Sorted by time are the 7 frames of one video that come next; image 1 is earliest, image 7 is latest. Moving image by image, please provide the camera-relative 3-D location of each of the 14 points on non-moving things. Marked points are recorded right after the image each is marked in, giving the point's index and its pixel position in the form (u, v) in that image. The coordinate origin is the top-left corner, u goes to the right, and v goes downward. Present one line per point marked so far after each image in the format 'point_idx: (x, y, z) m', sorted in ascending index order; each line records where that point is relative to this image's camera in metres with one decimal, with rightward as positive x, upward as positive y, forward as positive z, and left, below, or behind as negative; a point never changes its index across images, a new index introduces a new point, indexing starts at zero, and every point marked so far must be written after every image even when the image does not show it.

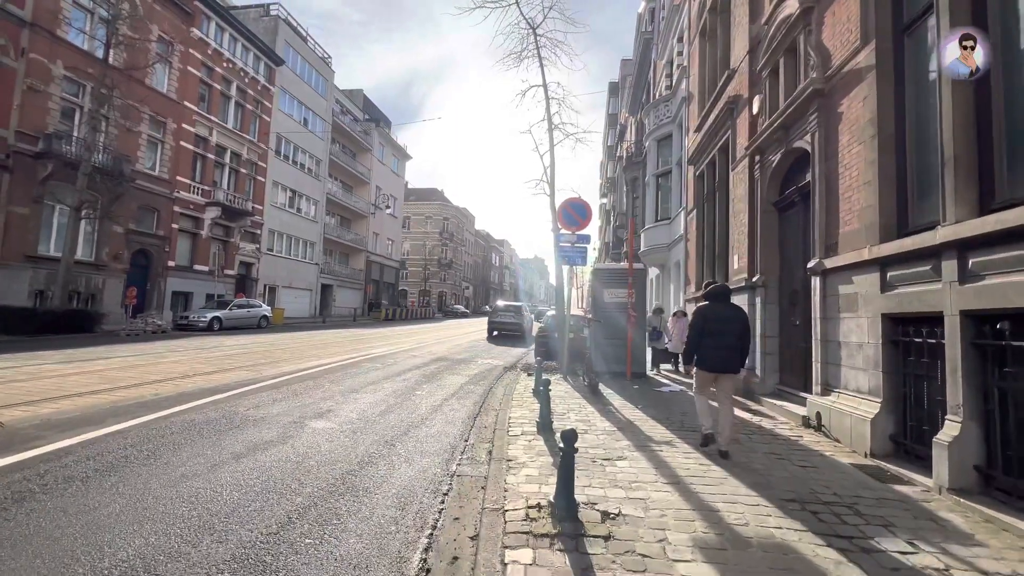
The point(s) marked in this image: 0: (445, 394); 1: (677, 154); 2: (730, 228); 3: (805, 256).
0: (-1.3, -2.0, +8.6) m
1: (+6.3, +5.1, +17.1) m
2: (+5.1, +1.4, +10.6) m
3: (+4.9, +0.5, +7.5) m
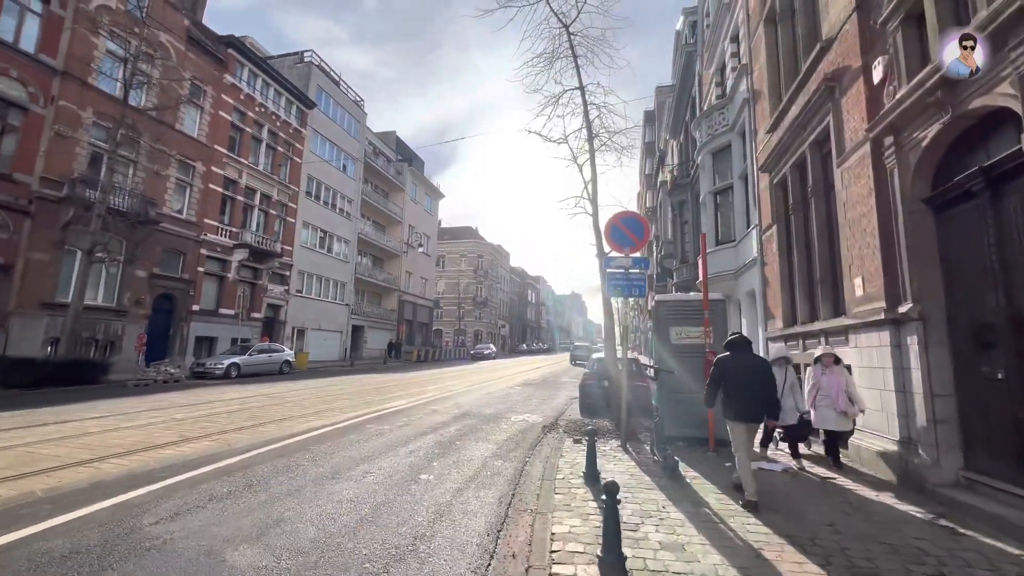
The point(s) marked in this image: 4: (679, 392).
0: (-0.7, -2.6, +6.2) m
1: (+7.4, +3.9, +14.7) m
2: (+5.8, +0.8, +7.9) m
3: (+5.3, +0.2, +4.9) m
4: (+3.0, -1.9, +8.1) m
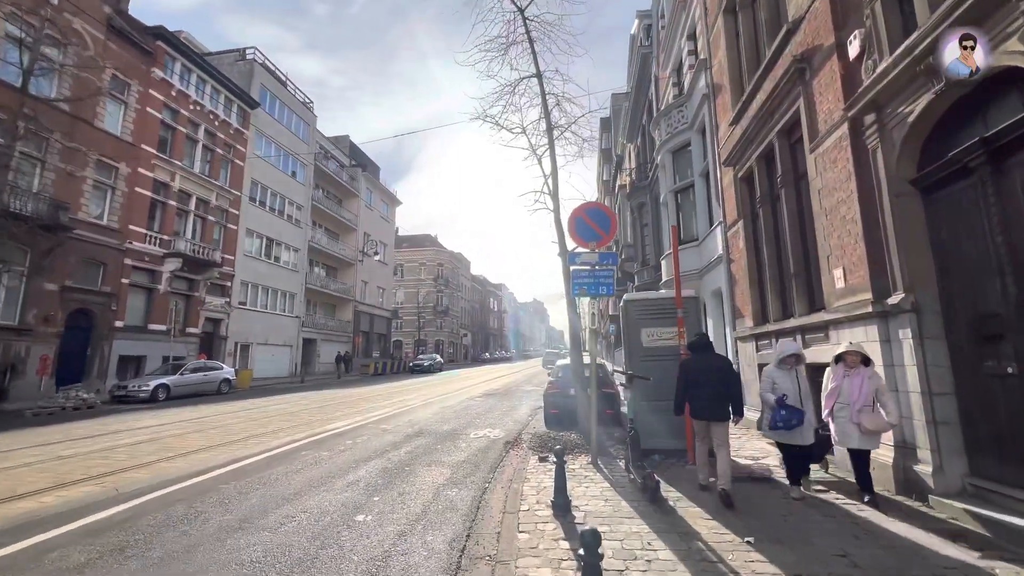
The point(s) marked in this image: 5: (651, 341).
0: (-1.2, -2.6, +5.2) m
1: (+6.0, +3.9, +14.4) m
2: (+5.0, +0.9, +7.4) m
3: (+4.8, +0.3, +4.4) m
4: (+2.3, -1.9, +7.4) m
5: (+2.4, -0.9, +7.7) m
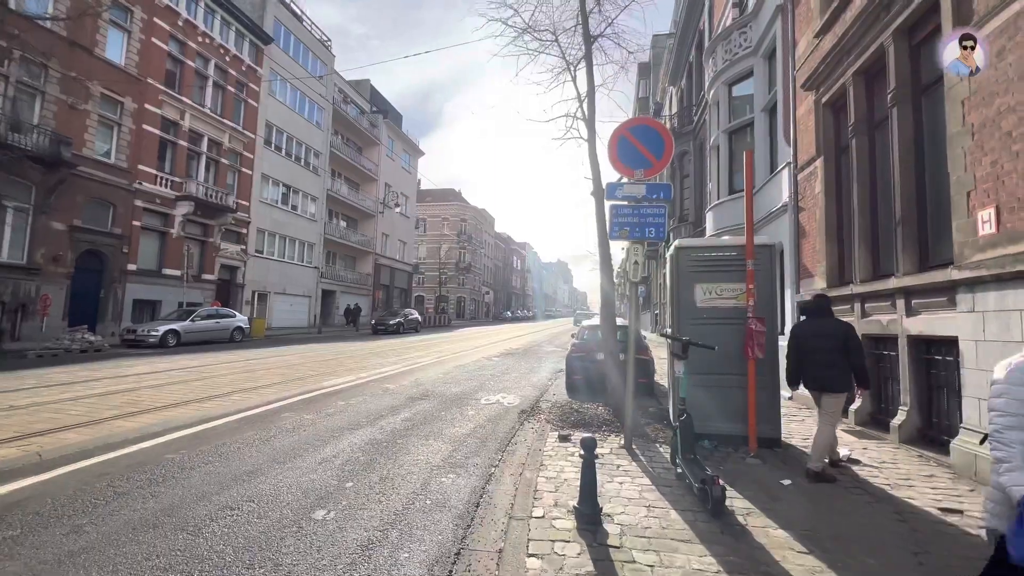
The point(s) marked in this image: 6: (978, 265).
0: (-1.1, -2.0, +3.9) m
1: (+6.7, +5.1, +12.1) m
2: (+5.3, +1.5, +5.5) m
3: (+4.9, +0.7, +2.5) m
4: (+2.5, -1.1, +5.9) m
5: (+2.6, -0.2, +6.1) m
6: (+5.0, +0.3, +4.8) m
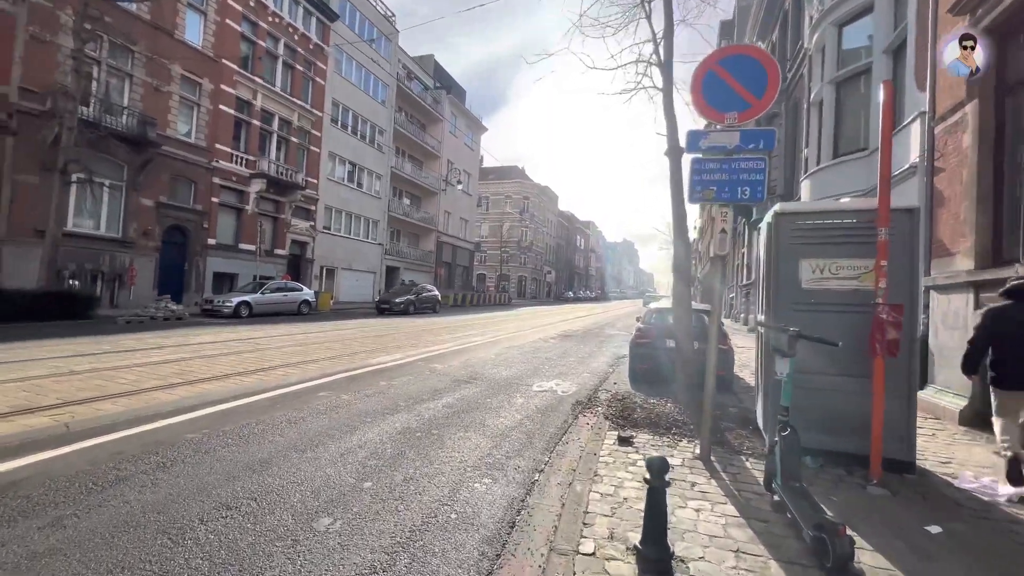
0: (-0.9, -1.7, +3.2) m
1: (+8.2, +5.5, +9.9) m
2: (+5.8, +1.7, +3.8) m
3: (+5.0, +0.7, +0.9) m
4: (+3.1, -0.9, +4.6) m
5: (+3.2, +0.1, +4.7) m
6: (+5.4, +0.4, +3.2) m
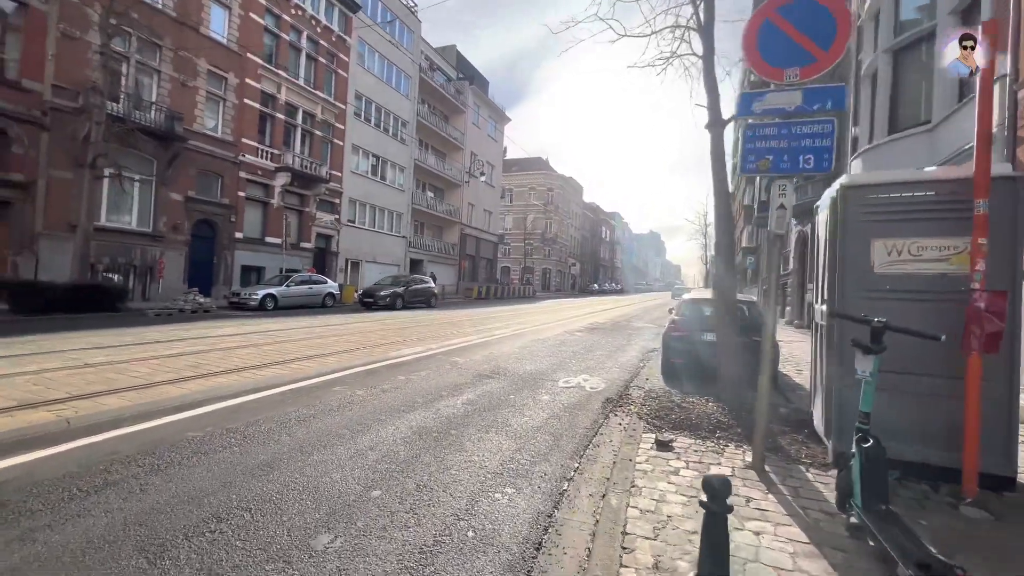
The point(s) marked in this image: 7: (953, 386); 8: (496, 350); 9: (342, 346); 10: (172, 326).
0: (-0.7, -1.6, +2.8) m
1: (+8.7, +5.8, +8.8) m
2: (+6.0, +1.8, +2.9) m
3: (+5.0, +0.8, +0.1) m
4: (+3.3, -0.7, +3.9) m
5: (+3.4, +0.2, +4.1) m
6: (+5.5, +0.5, +2.4) m
7: (+3.7, -0.8, +3.8) m
8: (-0.4, -1.4, +10.4) m
9: (-3.8, -1.3, +9.9) m
10: (-9.4, -1.1, +12.5) m
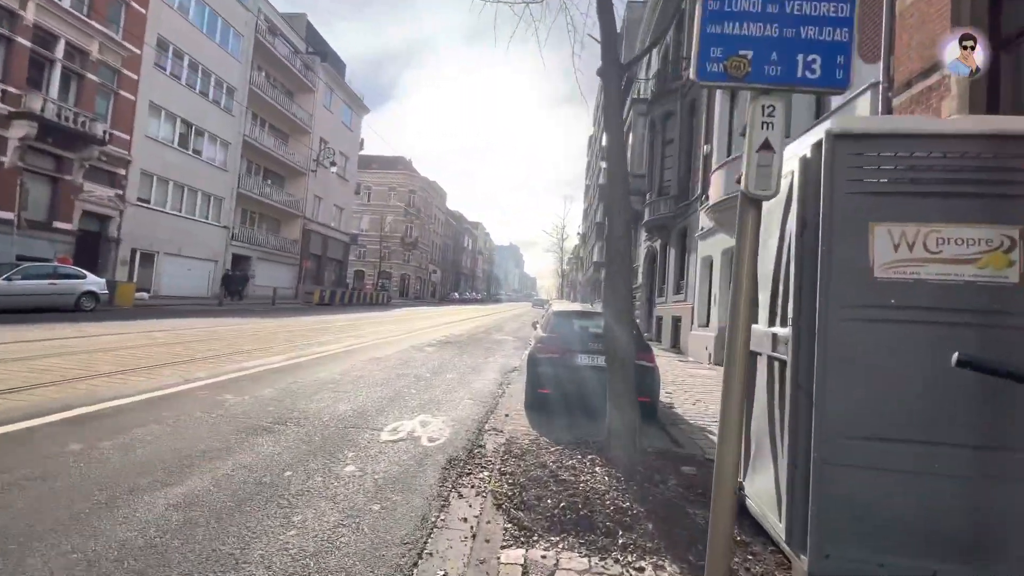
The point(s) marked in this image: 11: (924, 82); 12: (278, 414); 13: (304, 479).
0: (-1.4, -1.6, 0.0) m
1: (+5.9, +5.4, +8.7) m
2: (+5.0, +1.7, +2.2) m
3: (+4.9, +0.7, -0.8) m
4: (+2.0, -0.8, +2.3) m
5: (+2.2, +0.1, +2.5) m
6: (+4.7, +0.4, +1.5) m
7: (+2.5, -0.9, +2.3) m
8: (-3.4, -1.5, +7.4) m
9: (-6.5, -1.2, +5.9) m
10: (-12.6, -0.8, +6.7) m
11: (+5.3, +2.6, +5.7) m
12: (-2.9, -1.5, +5.5) m
13: (-1.8, -1.6, +3.8) m
